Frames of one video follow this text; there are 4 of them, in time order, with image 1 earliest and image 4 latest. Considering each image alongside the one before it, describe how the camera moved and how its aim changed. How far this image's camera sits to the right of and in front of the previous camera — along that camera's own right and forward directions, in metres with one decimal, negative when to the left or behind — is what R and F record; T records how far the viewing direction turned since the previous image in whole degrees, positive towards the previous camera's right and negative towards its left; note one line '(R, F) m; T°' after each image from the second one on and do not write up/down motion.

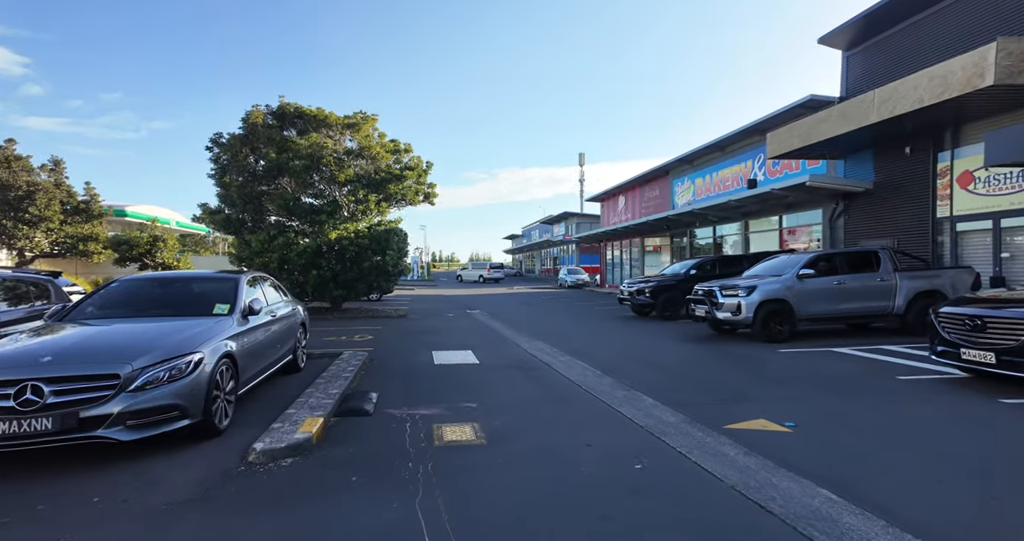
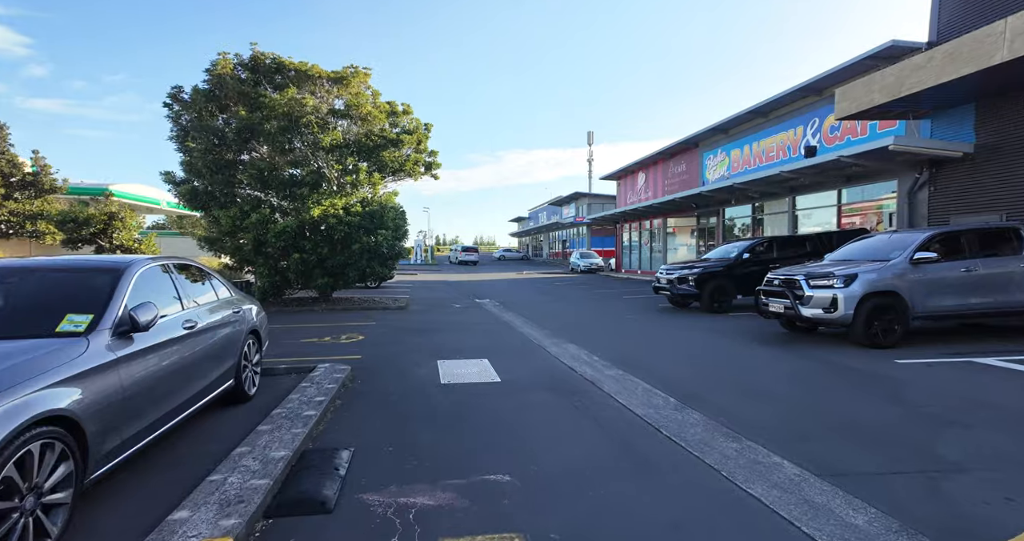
(-0.4, +2.3) m; 0°
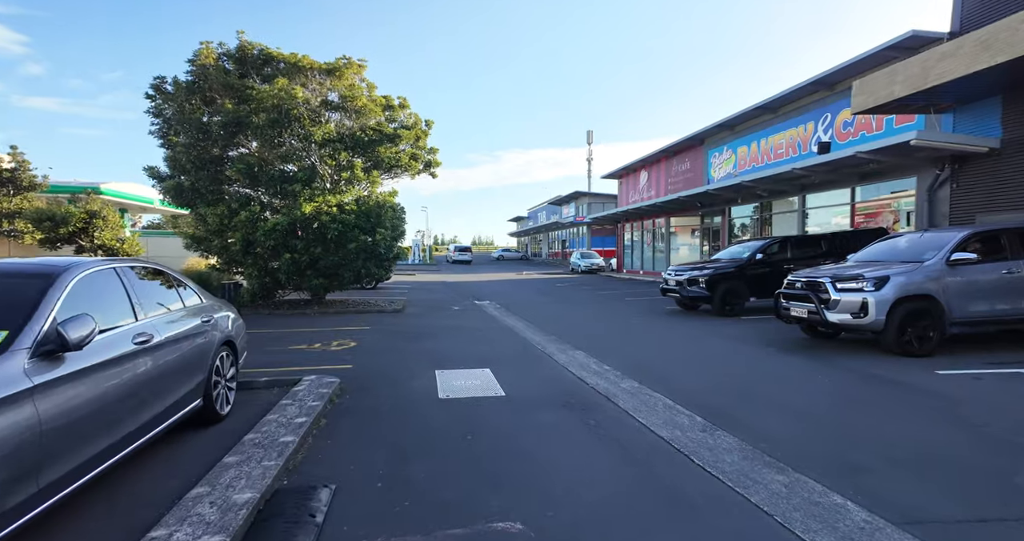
(-0.1, +0.6) m; 0°
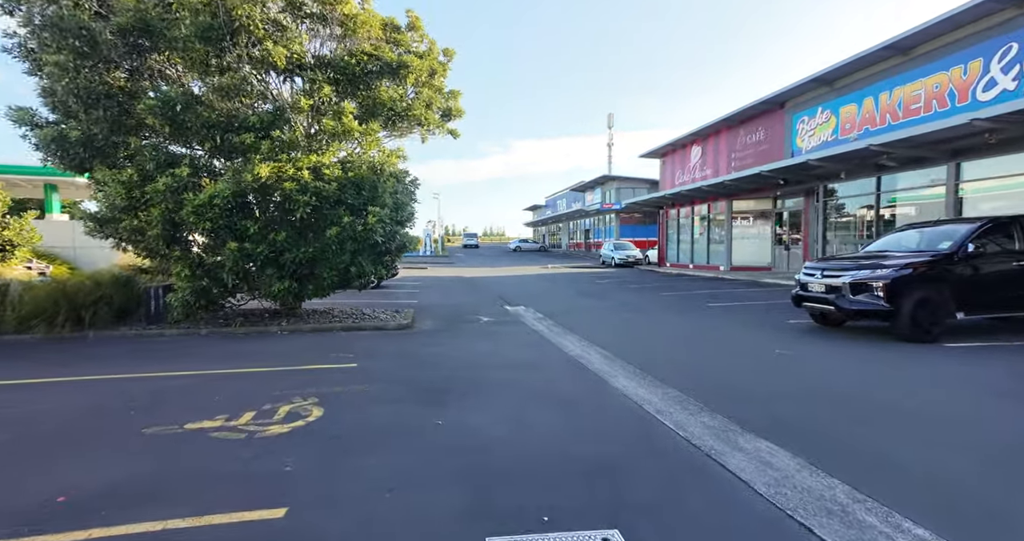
(-0.9, +4.3) m; -1°
